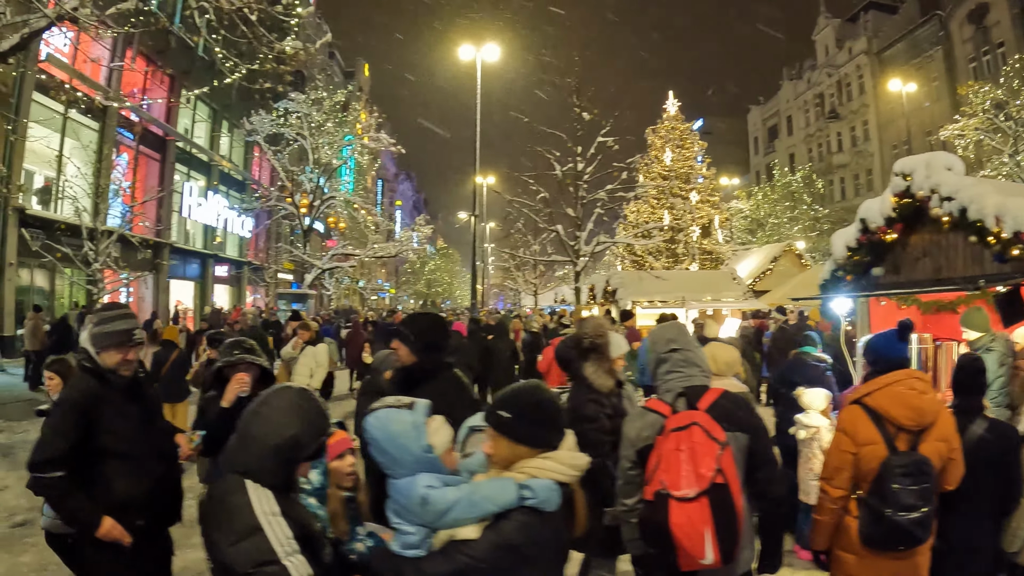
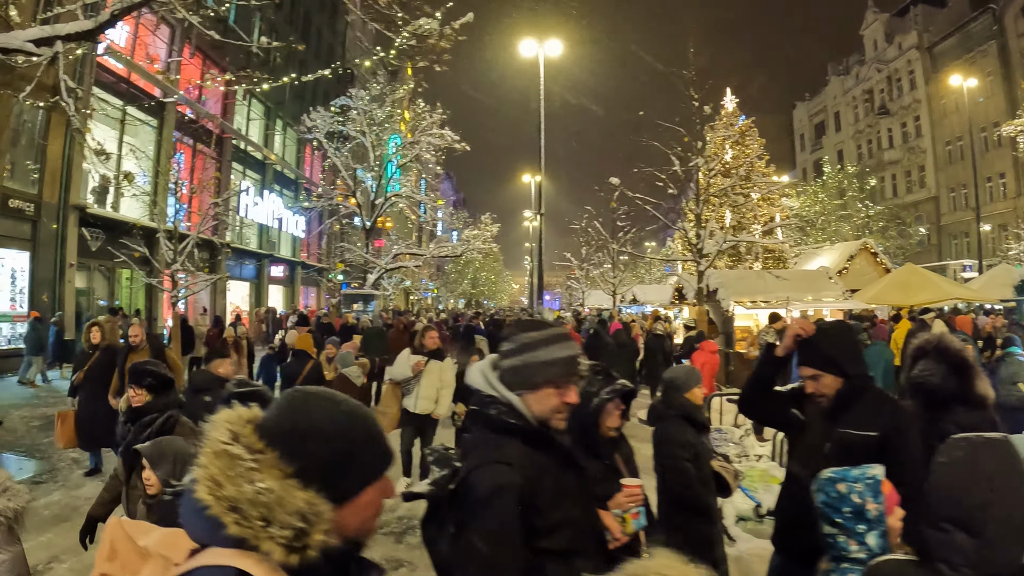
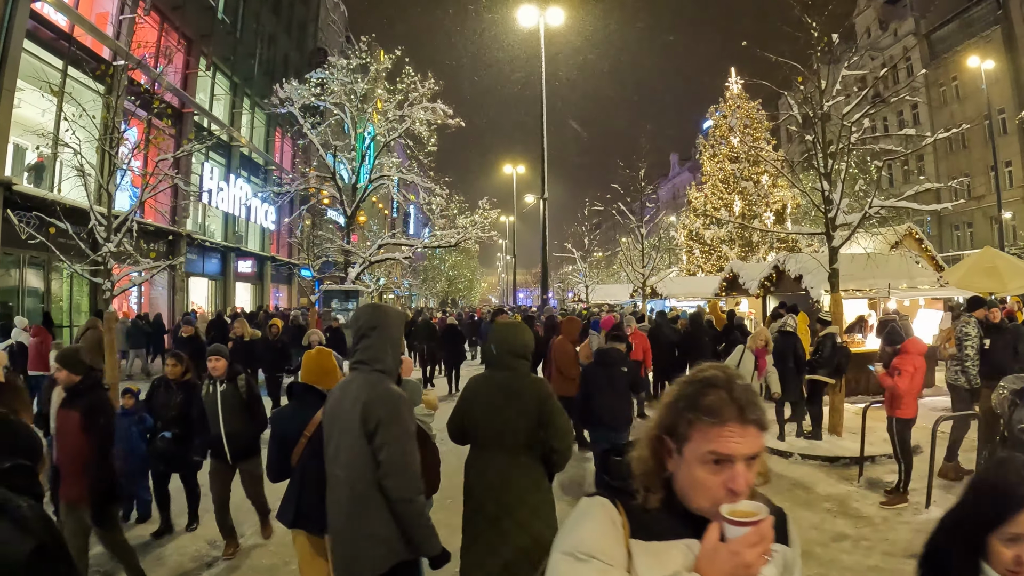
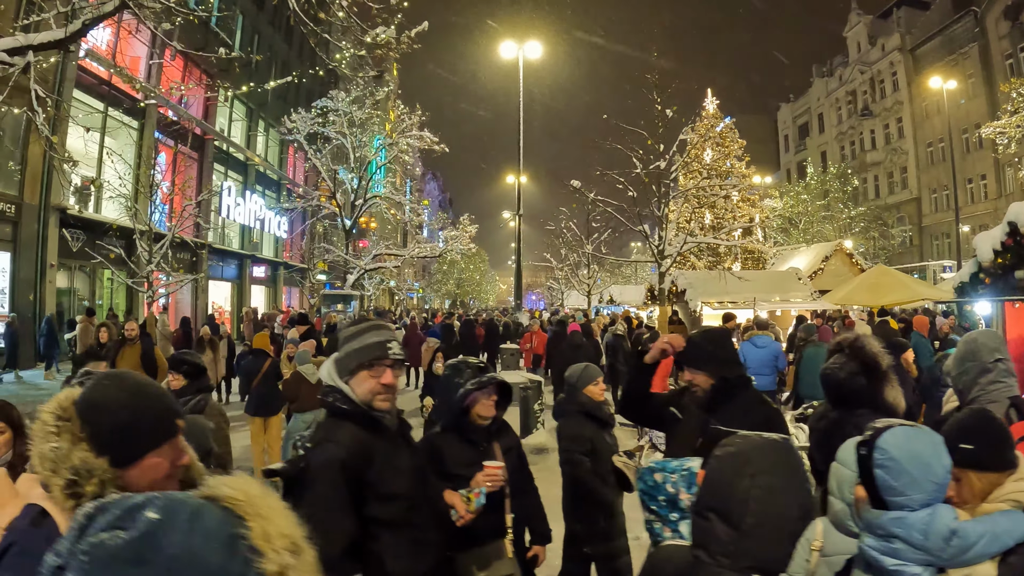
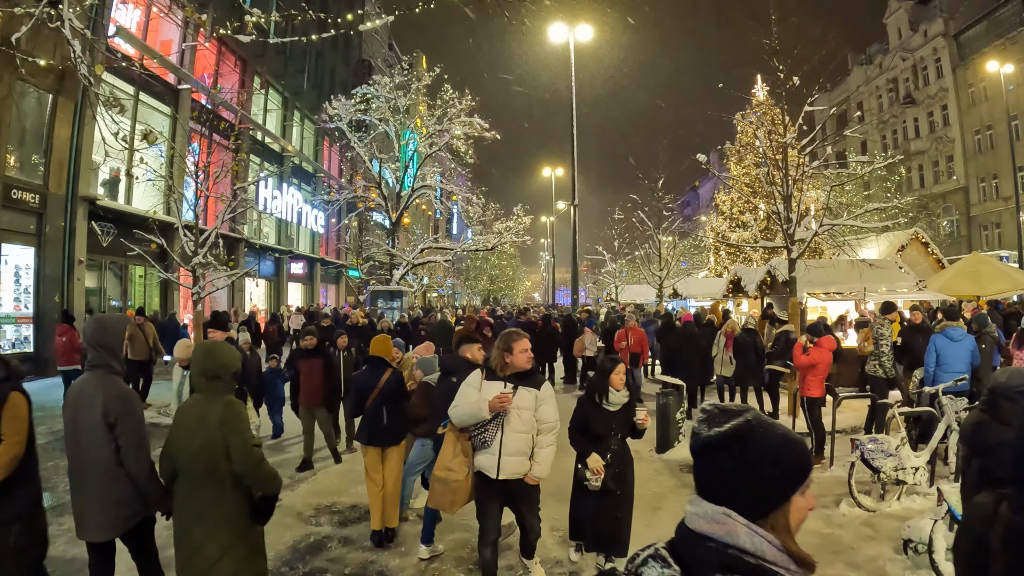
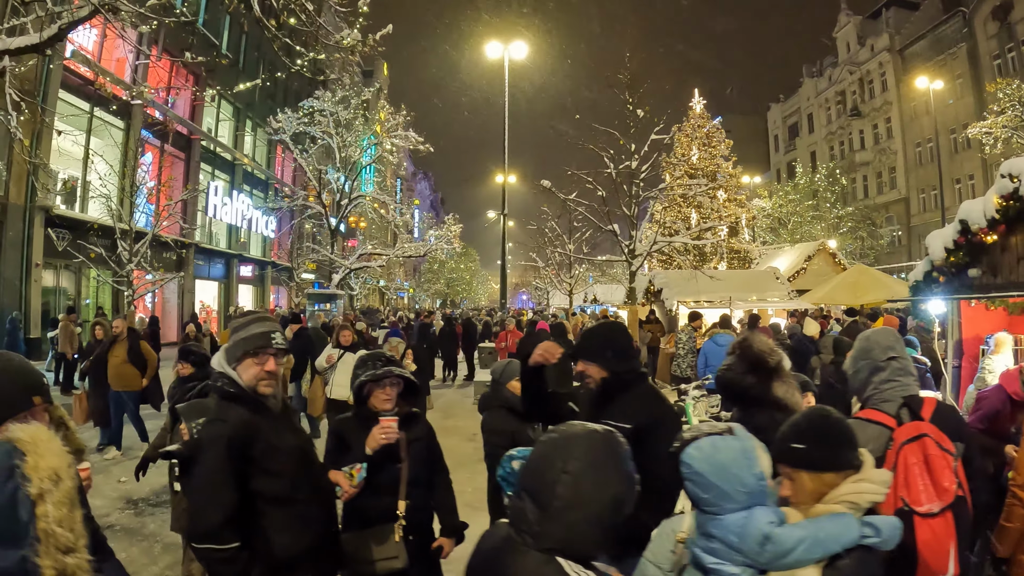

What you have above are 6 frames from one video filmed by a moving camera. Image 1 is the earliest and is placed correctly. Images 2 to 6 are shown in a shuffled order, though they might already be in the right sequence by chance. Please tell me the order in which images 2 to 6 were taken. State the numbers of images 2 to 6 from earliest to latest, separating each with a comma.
6, 4, 2, 5, 3
